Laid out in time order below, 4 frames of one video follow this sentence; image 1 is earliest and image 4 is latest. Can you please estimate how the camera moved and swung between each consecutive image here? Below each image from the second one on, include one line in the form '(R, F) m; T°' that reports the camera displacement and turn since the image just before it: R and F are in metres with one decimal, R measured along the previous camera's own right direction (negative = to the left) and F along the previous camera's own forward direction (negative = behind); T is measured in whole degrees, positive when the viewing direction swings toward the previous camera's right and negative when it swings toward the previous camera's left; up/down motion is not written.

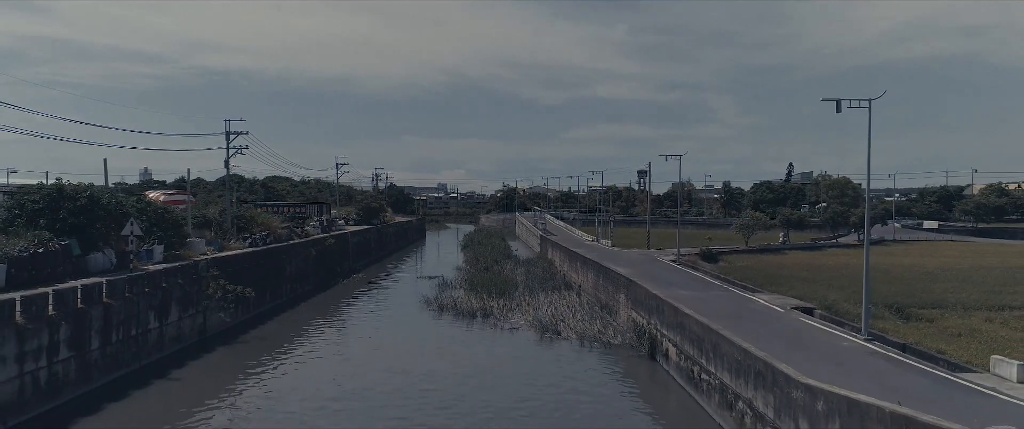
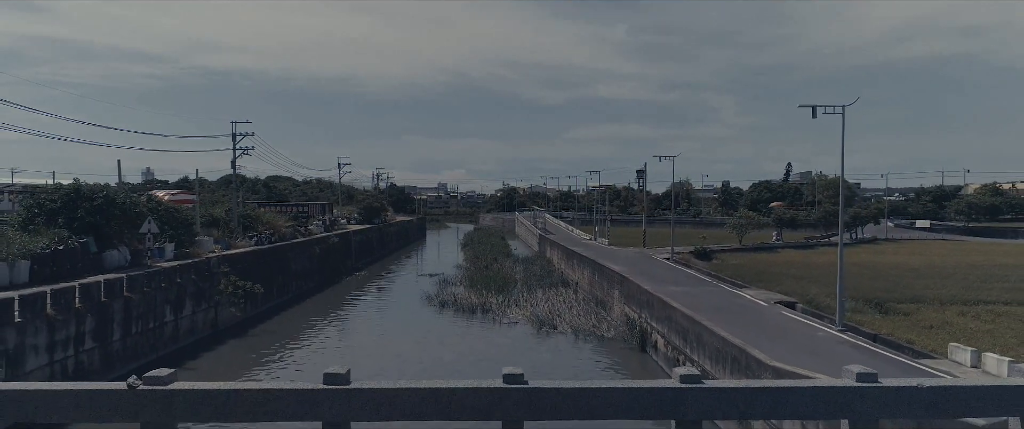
(+0.1, -1.0) m; 0°
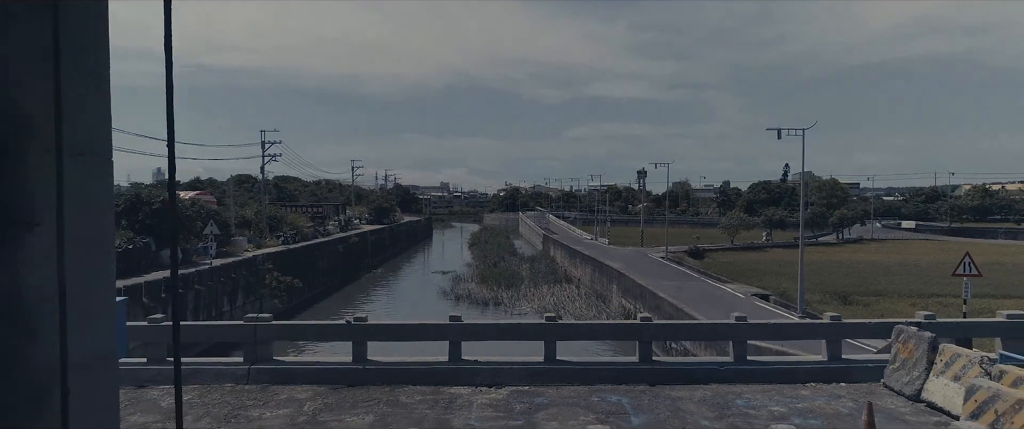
(-0.4, -3.0) m; 0°
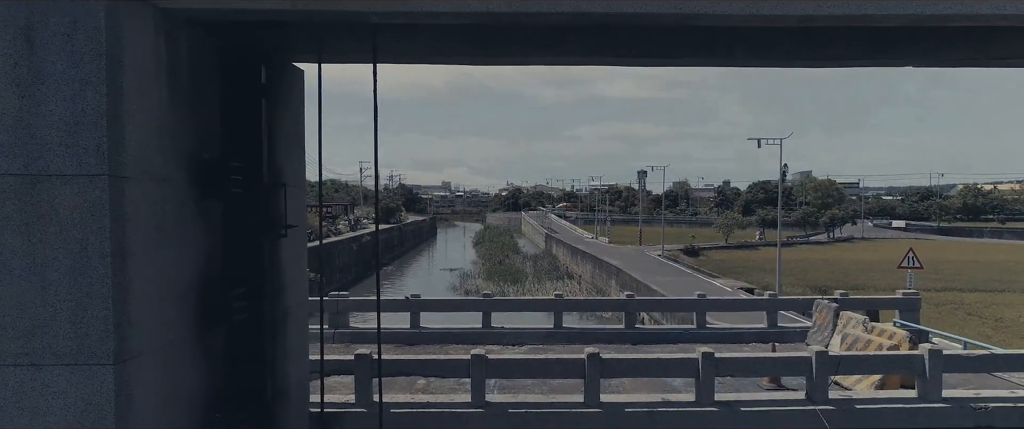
(-0.2, -2.1) m; 0°
